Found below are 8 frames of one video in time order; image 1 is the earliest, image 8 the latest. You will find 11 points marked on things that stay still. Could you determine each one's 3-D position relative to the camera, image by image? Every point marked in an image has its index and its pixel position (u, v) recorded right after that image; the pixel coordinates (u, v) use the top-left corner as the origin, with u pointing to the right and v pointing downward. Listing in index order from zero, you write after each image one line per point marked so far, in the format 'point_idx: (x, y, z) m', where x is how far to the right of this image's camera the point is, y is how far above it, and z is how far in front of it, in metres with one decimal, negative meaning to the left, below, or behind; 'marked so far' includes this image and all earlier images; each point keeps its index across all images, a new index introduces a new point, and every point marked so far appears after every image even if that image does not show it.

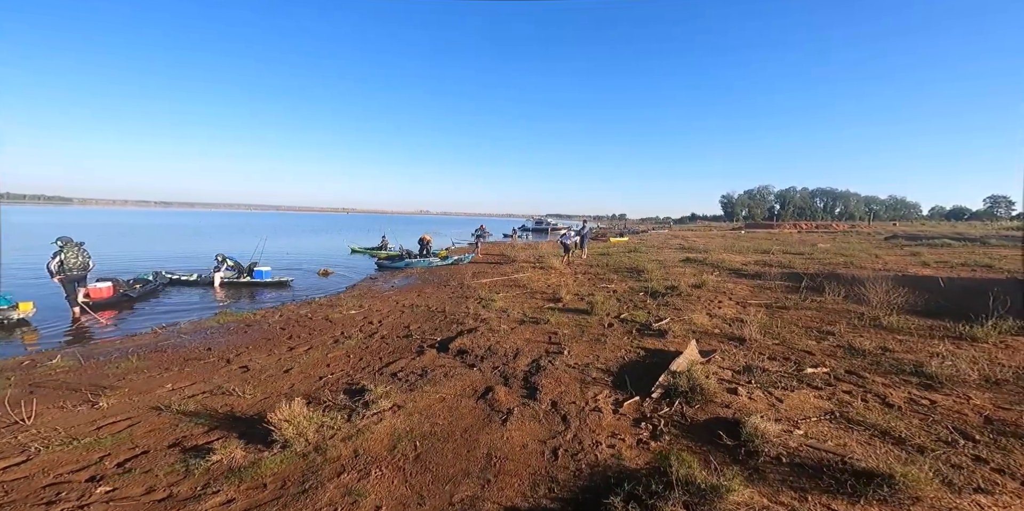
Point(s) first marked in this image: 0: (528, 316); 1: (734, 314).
0: (+0.4, -1.5, +9.5) m
1: (+5.1, -1.3, +9.2) m
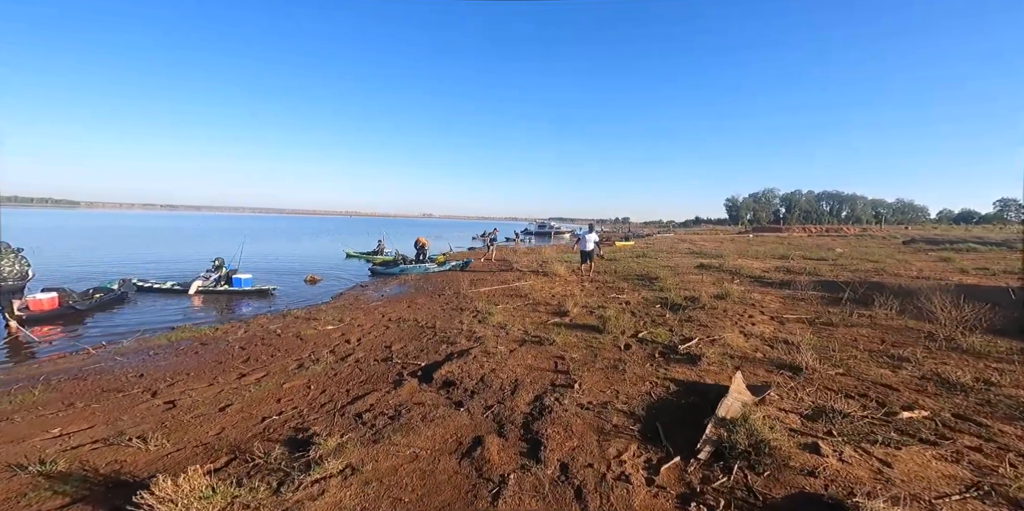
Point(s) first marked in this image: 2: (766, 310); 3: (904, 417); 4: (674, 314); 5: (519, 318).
0: (+0.4, -1.6, +8.1) m
1: (+5.0, -1.5, +7.9) m
2: (+6.1, -1.3, +9.7) m
3: (+4.0, -1.6, +4.2) m
4: (+3.7, -1.4, +9.4) m
5: (+0.2, -1.5, +9.7) m
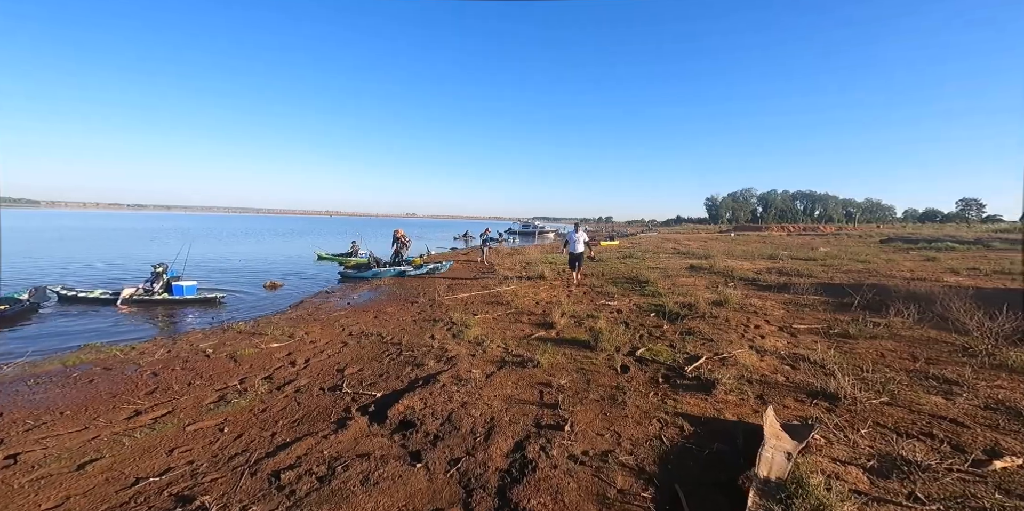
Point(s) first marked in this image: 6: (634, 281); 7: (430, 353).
0: (0.0, -1.7, +7.0) m
1: (+4.7, -1.5, +6.9) m
2: (+5.6, -1.4, +8.8) m
3: (+3.8, -1.7, +3.2) m
4: (+3.3, -1.5, +8.4) m
5: (-0.3, -1.6, +8.5) m
6: (+4.3, -0.9, +14.3) m
7: (-1.4, -1.7, +7.1) m
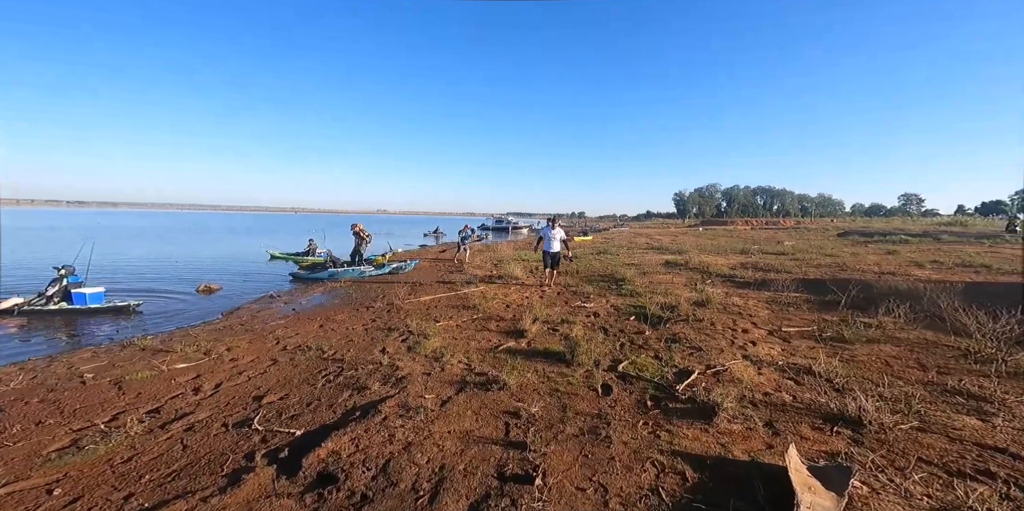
0: (-0.6, -1.7, +6.0) m
1: (+4.1, -1.5, +6.2) m
2: (+4.9, -1.3, +8.2) m
3: (+3.5, -1.7, +2.4) m
4: (+2.7, -1.4, +7.6) m
5: (-0.9, -1.6, +7.5) m
6: (+3.2, -0.8, +13.6) m
7: (-2.0, -1.7, +6.0) m
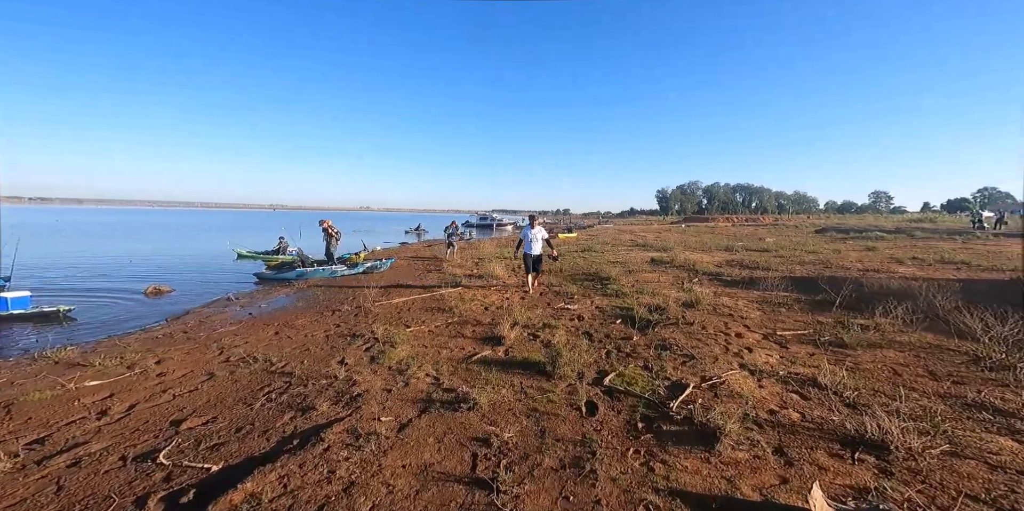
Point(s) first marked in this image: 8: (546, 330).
0: (-0.9, -1.7, +5.3) m
1: (+3.8, -1.5, +5.7) m
2: (+4.5, -1.3, +7.7) m
3: (+3.3, -1.8, +1.9) m
4: (+2.3, -1.4, +7.0) m
5: (-1.3, -1.6, +6.8) m
6: (+2.6, -0.7, +13.0) m
7: (-2.3, -1.7, +5.3) m
8: (+0.6, -1.4, +7.7) m
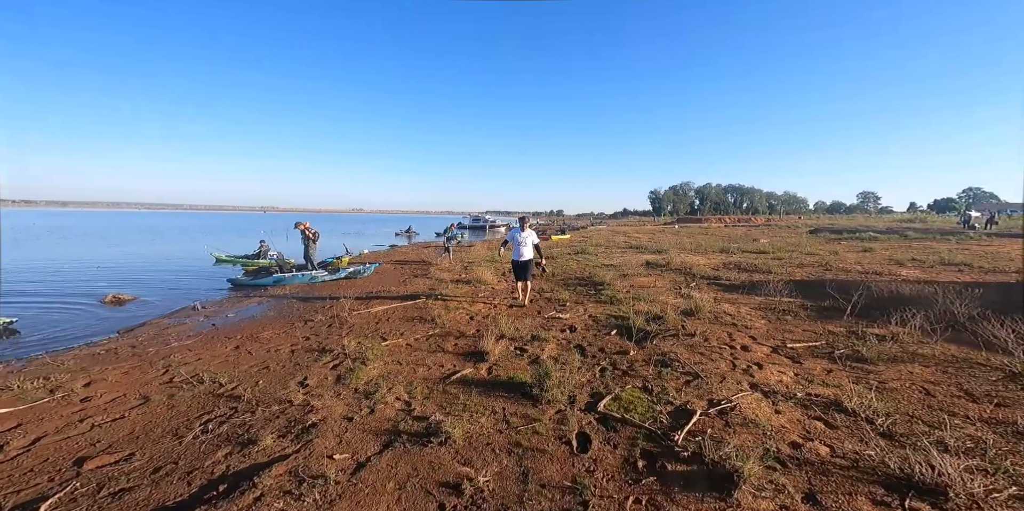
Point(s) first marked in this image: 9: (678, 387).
0: (-1.1, -1.8, +4.6) m
1: (+3.6, -1.6, +5.1) m
2: (+4.3, -1.4, +7.1) m
3: (+3.1, -1.8, +1.3) m
4: (+2.0, -1.5, +6.4) m
5: (-1.5, -1.7, +6.1) m
6: (+2.3, -0.8, +12.4) m
7: (-2.5, -1.8, +4.6) m
8: (+0.4, -1.5, +7.0) m
9: (+2.1, -1.6, +5.3) m
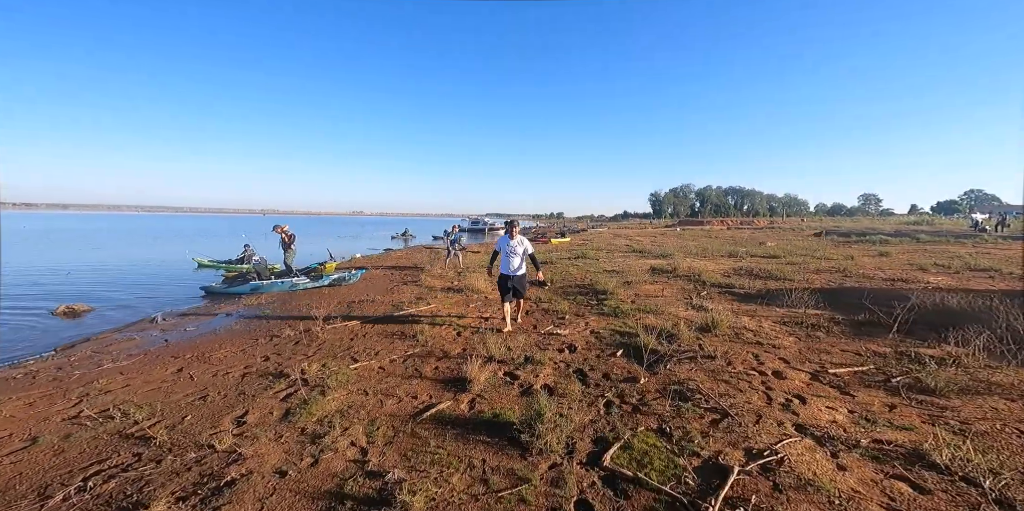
0: (-1.3, -2.0, +3.6) m
1: (+3.4, -1.7, +4.1) m
2: (+4.1, -1.5, +6.1) m
3: (+3.0, -1.9, +0.3) m
4: (+1.9, -1.6, +5.4) m
5: (-1.7, -1.8, +5.1) m
6: (+2.1, -1.0, +11.4) m
7: (-2.7, -2.0, +3.5) m
8: (+0.2, -1.6, +6.0) m
9: (+2.0, -1.7, +4.3) m
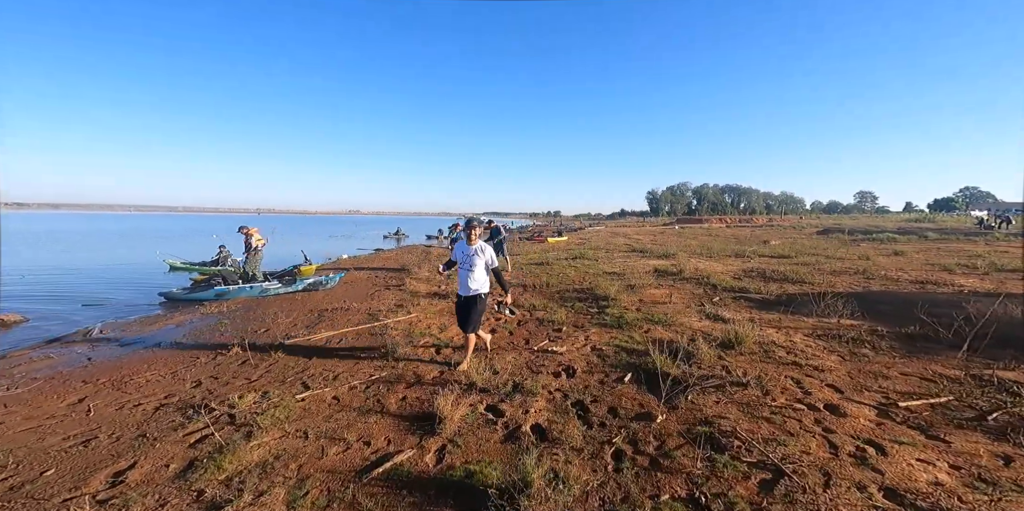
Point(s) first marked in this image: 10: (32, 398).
0: (-1.5, -2.0, +2.4) m
1: (+3.2, -1.7, +2.9) m
2: (+3.9, -1.5, +4.9) m
3: (+2.8, -2.0, -0.9) m
4: (+1.7, -1.7, +4.2) m
5: (-1.9, -1.9, +3.9) m
6: (+1.9, -1.0, +10.2) m
7: (-2.9, -2.0, +2.4) m
8: (0.0, -1.7, +4.8) m
9: (+1.8, -1.8, +3.1) m
10: (-5.8, -1.8, +5.0) m
